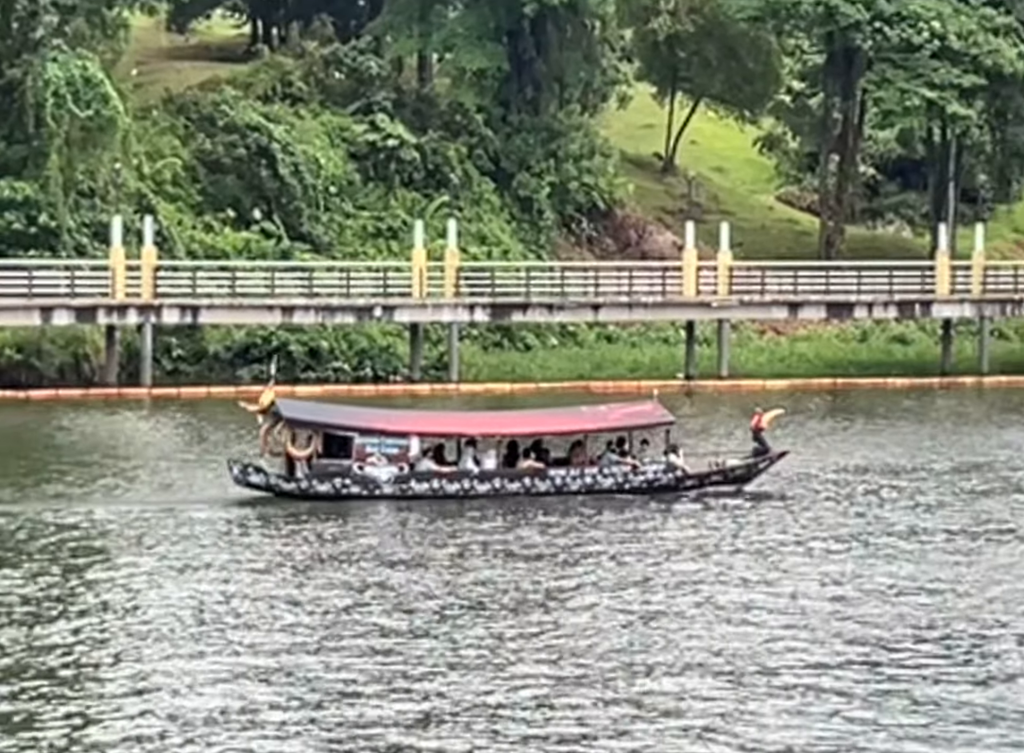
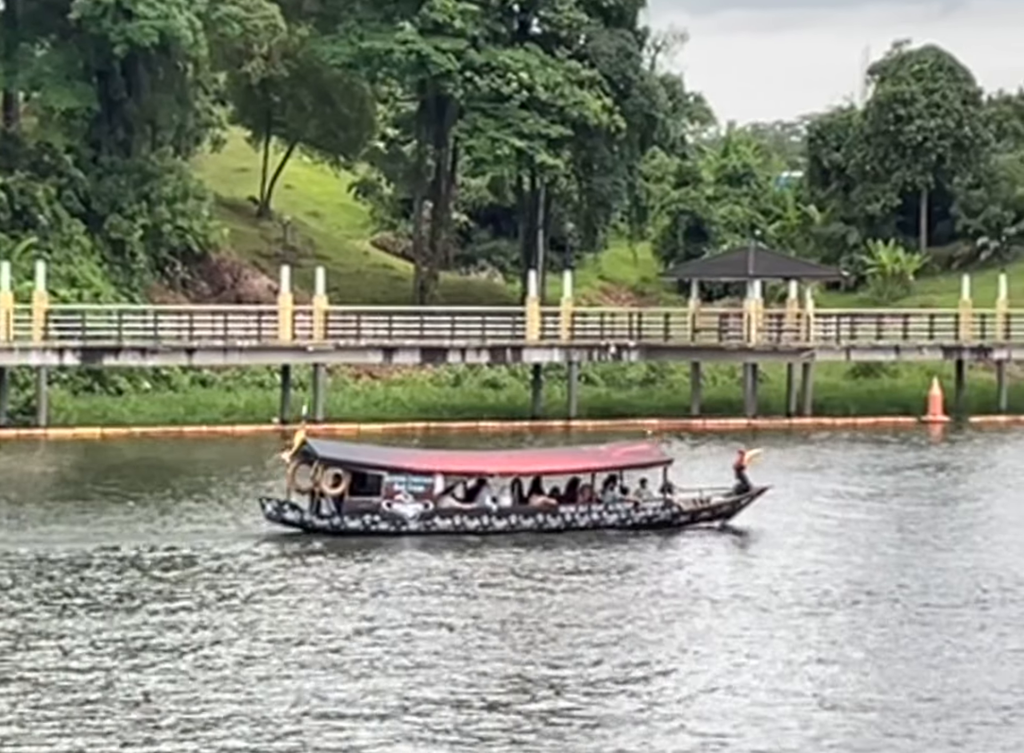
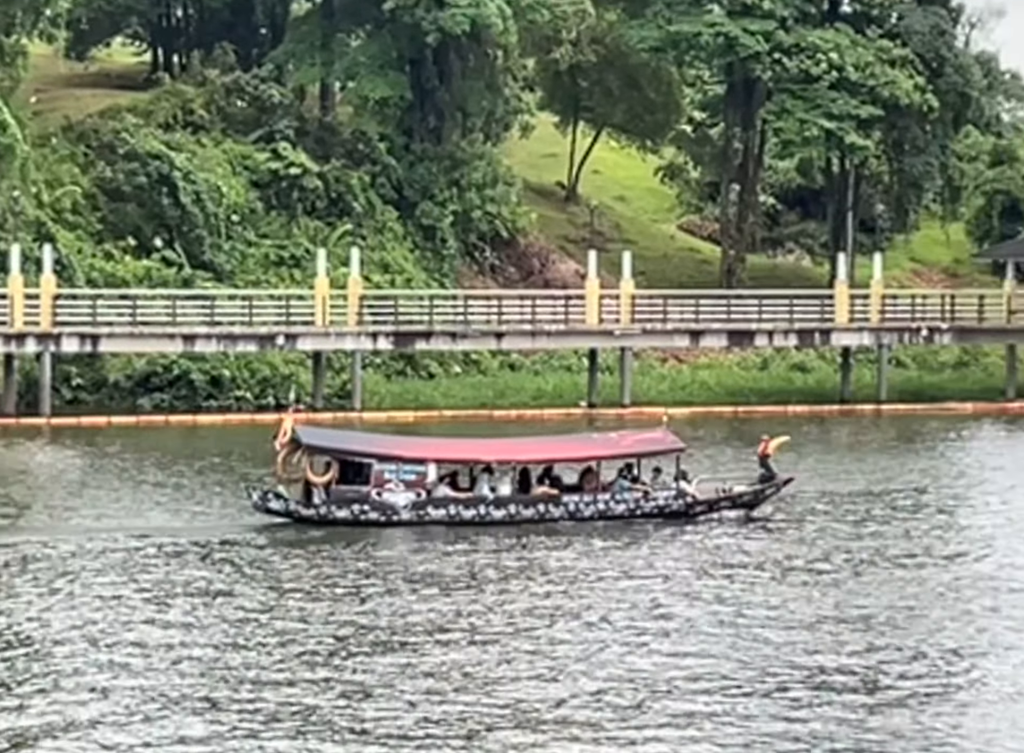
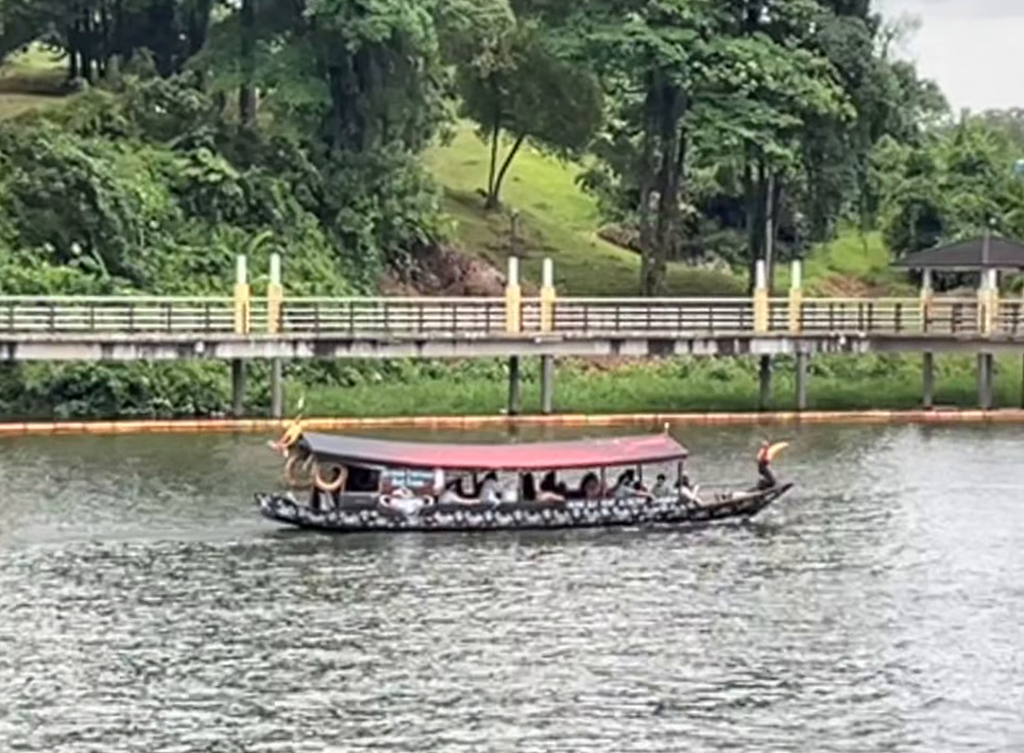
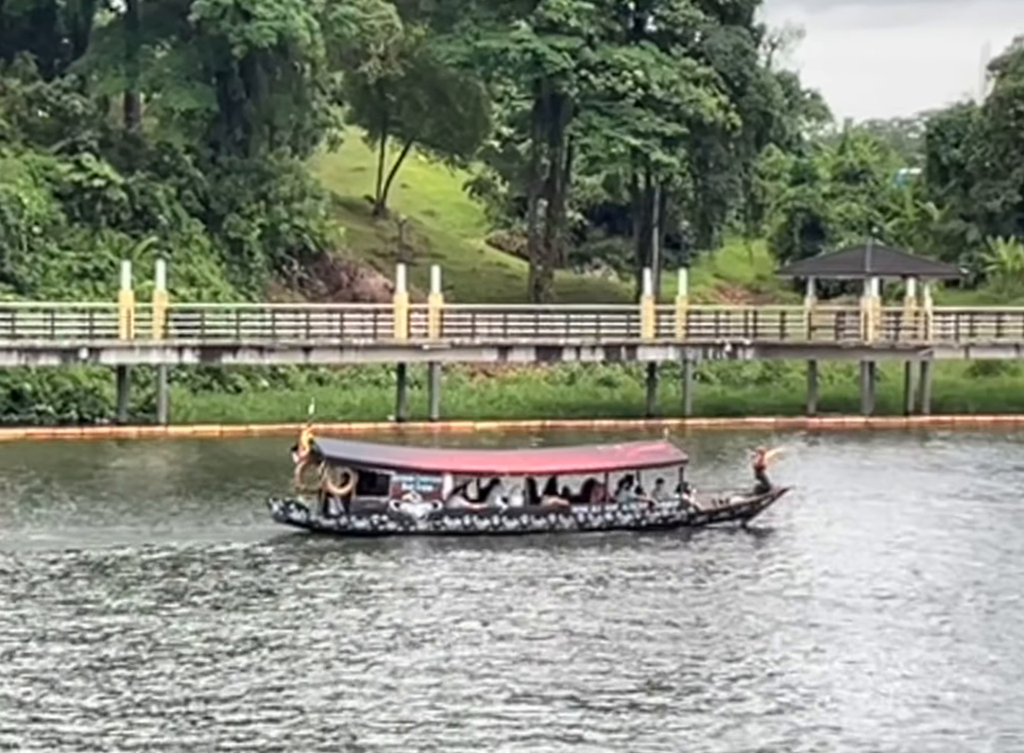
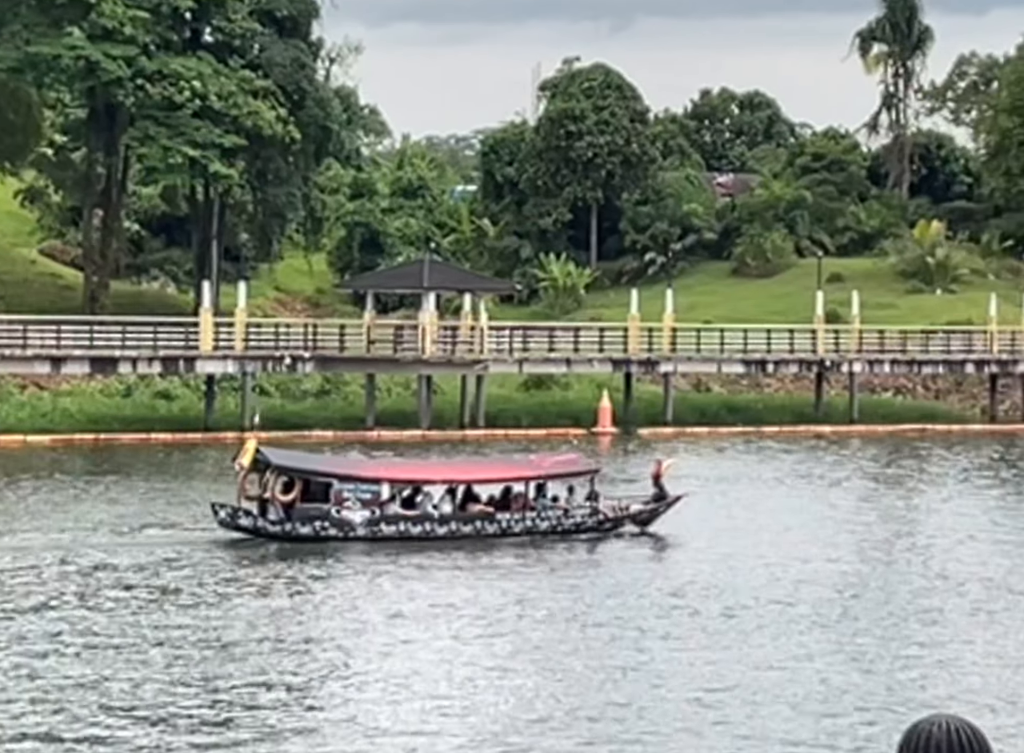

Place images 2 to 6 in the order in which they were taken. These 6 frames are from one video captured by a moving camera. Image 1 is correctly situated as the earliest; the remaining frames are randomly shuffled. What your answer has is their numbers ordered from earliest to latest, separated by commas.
3, 4, 5, 2, 6
